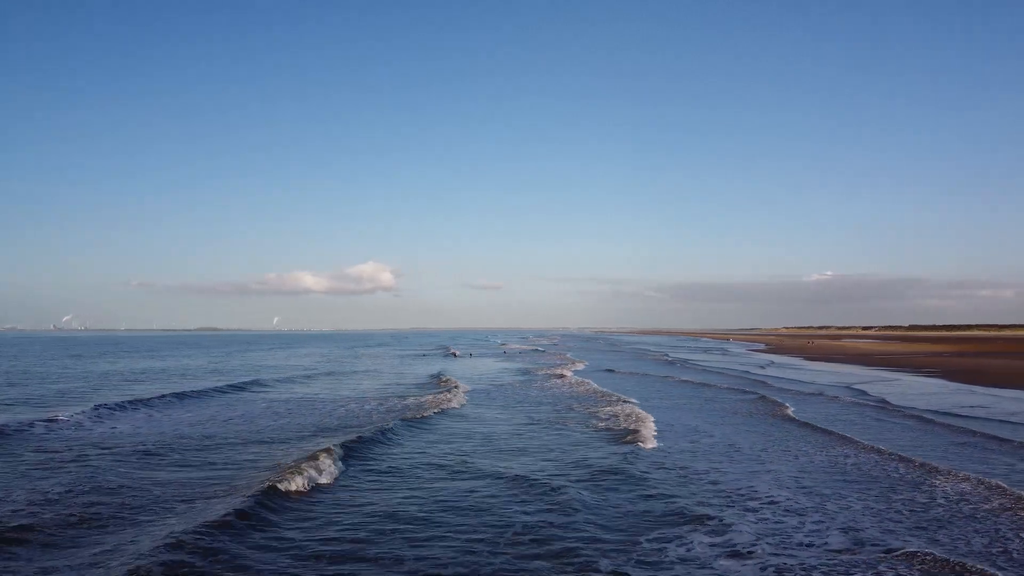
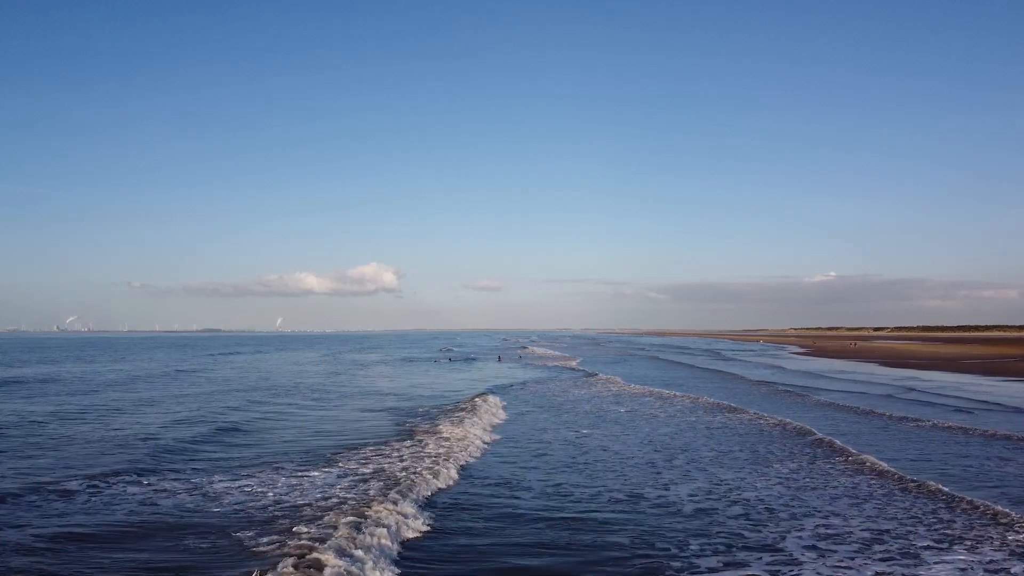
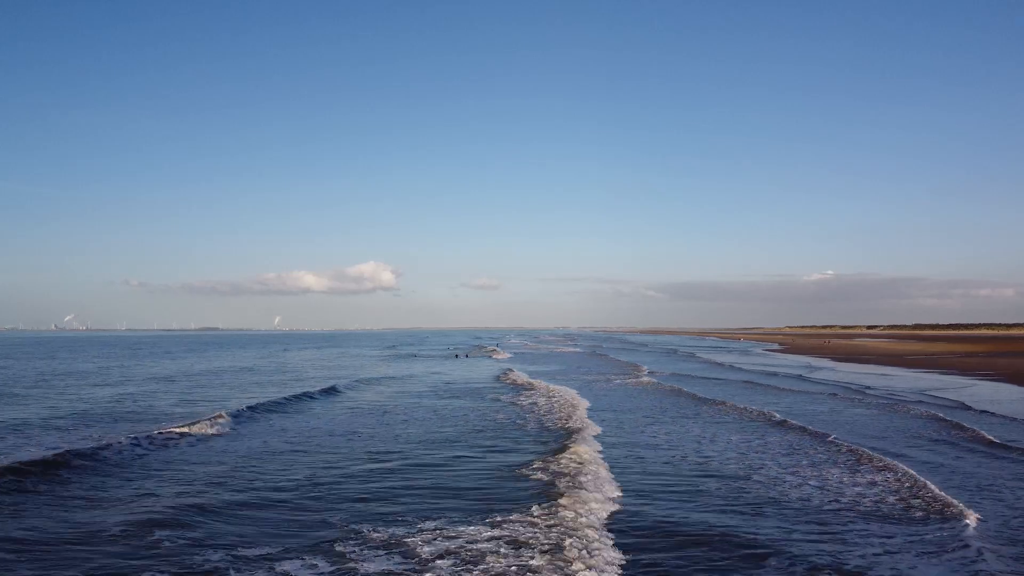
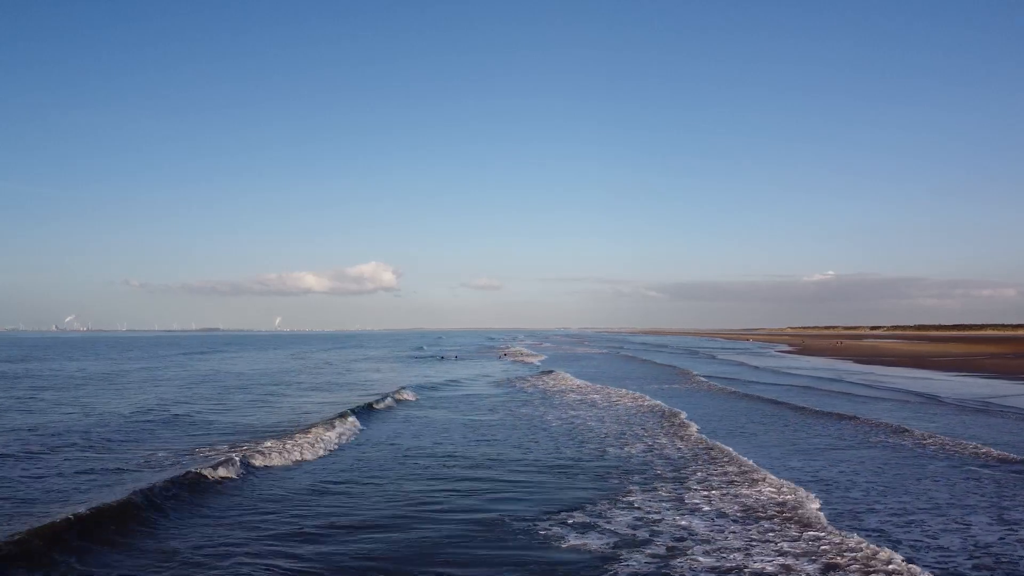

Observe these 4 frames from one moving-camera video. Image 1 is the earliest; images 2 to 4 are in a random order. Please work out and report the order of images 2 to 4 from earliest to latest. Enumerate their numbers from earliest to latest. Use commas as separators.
3, 4, 2
